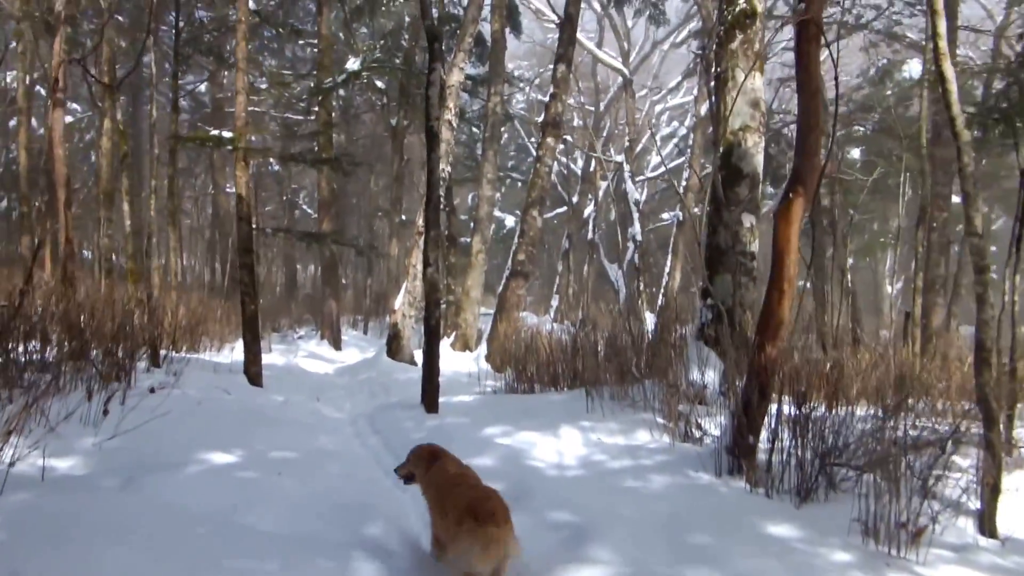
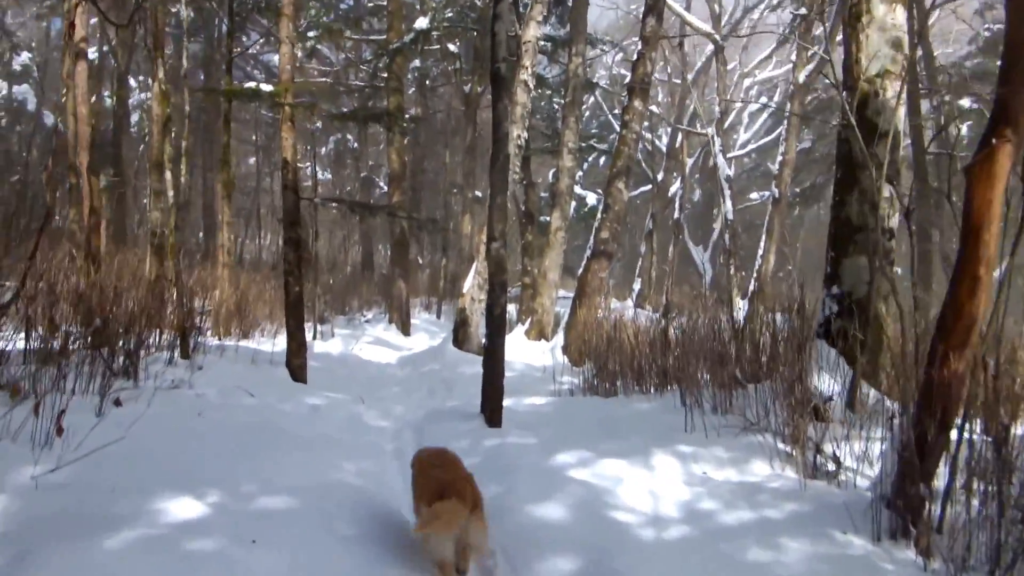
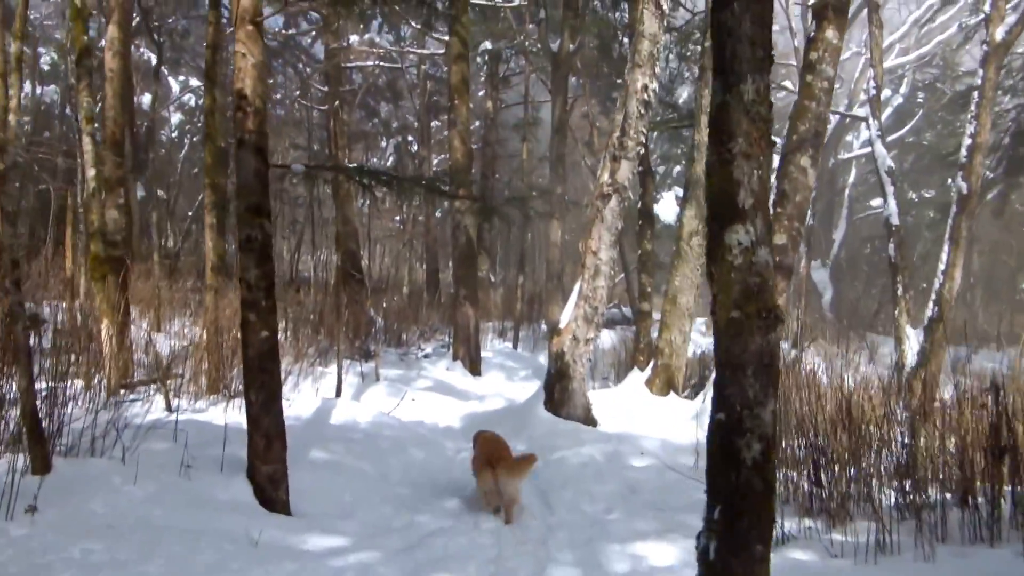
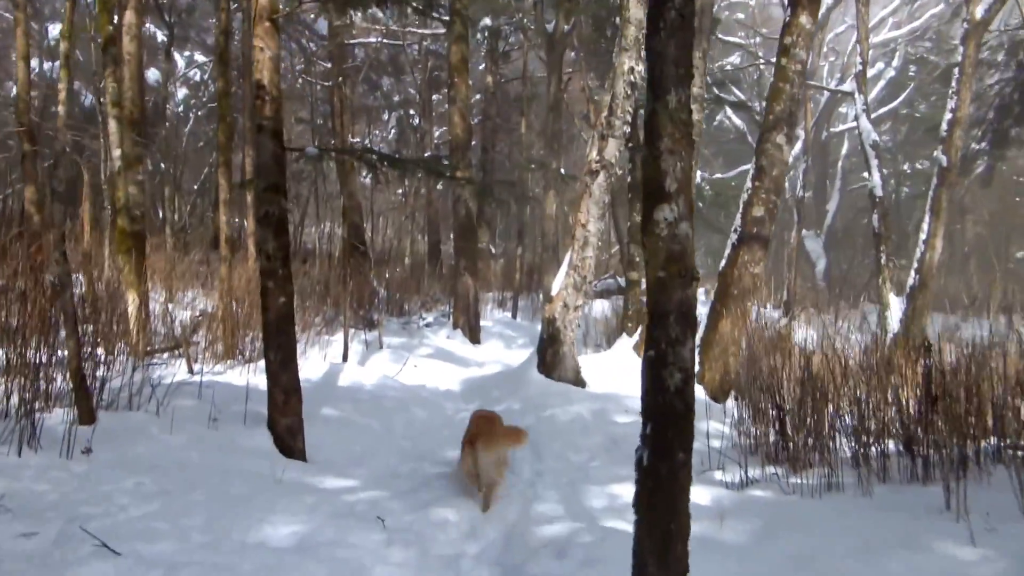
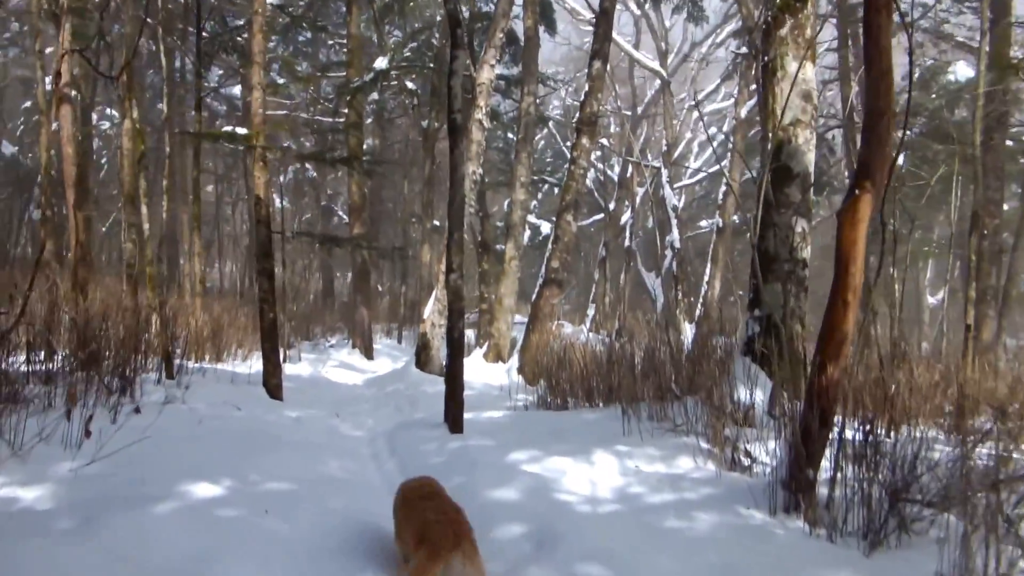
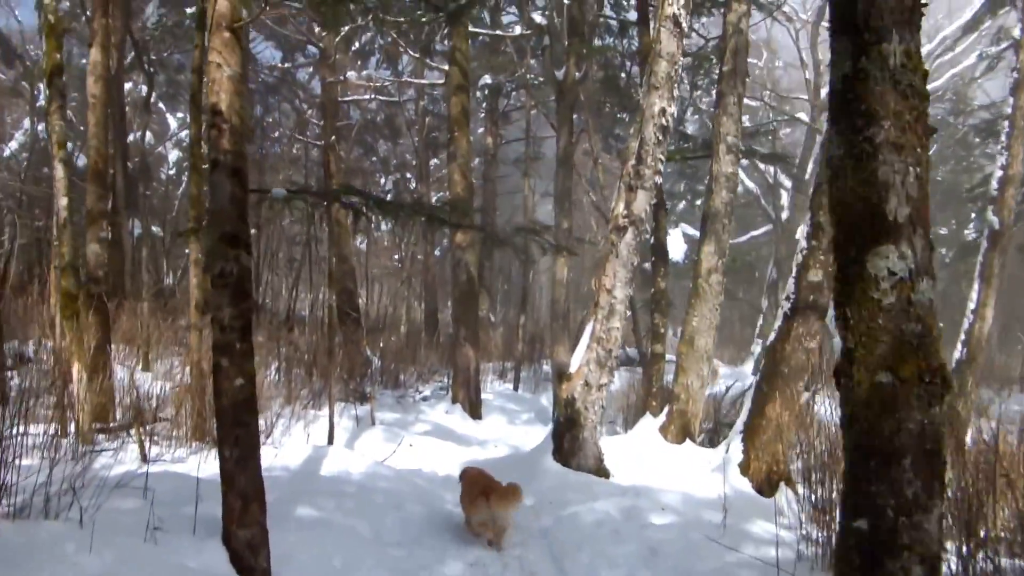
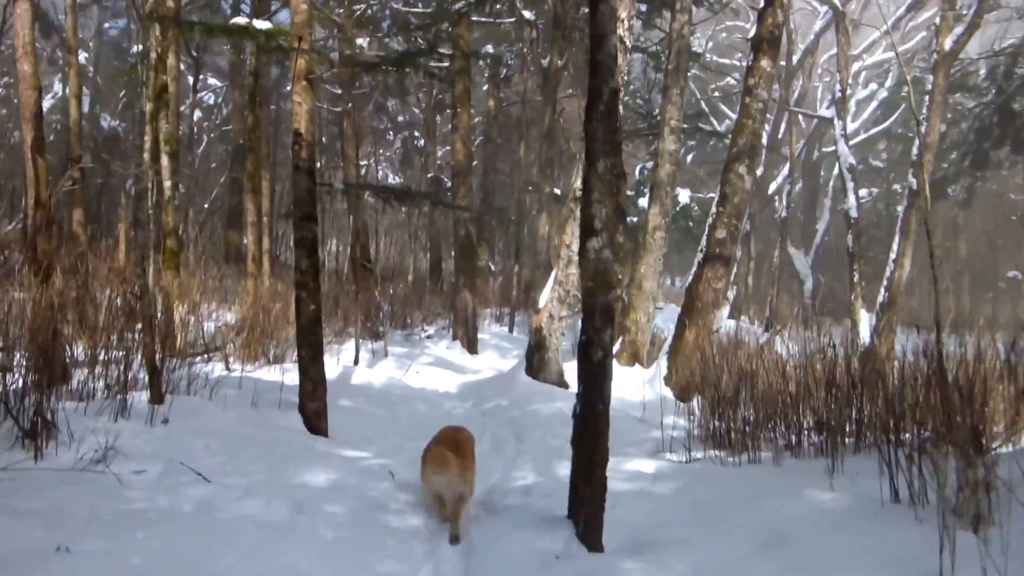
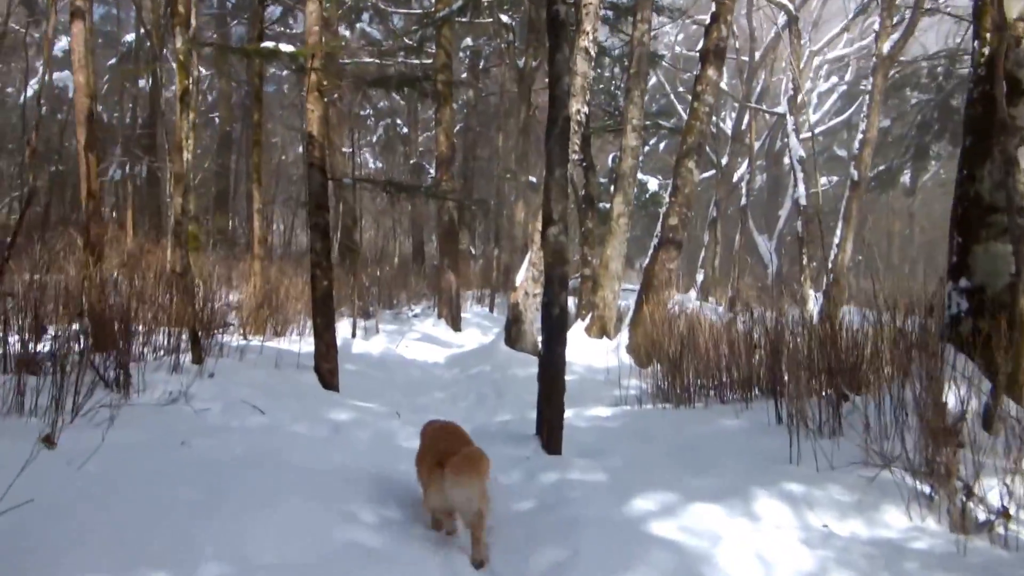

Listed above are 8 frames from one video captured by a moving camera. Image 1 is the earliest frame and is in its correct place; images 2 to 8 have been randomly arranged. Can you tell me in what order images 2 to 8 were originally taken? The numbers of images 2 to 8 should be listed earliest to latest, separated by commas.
5, 2, 8, 7, 4, 3, 6
